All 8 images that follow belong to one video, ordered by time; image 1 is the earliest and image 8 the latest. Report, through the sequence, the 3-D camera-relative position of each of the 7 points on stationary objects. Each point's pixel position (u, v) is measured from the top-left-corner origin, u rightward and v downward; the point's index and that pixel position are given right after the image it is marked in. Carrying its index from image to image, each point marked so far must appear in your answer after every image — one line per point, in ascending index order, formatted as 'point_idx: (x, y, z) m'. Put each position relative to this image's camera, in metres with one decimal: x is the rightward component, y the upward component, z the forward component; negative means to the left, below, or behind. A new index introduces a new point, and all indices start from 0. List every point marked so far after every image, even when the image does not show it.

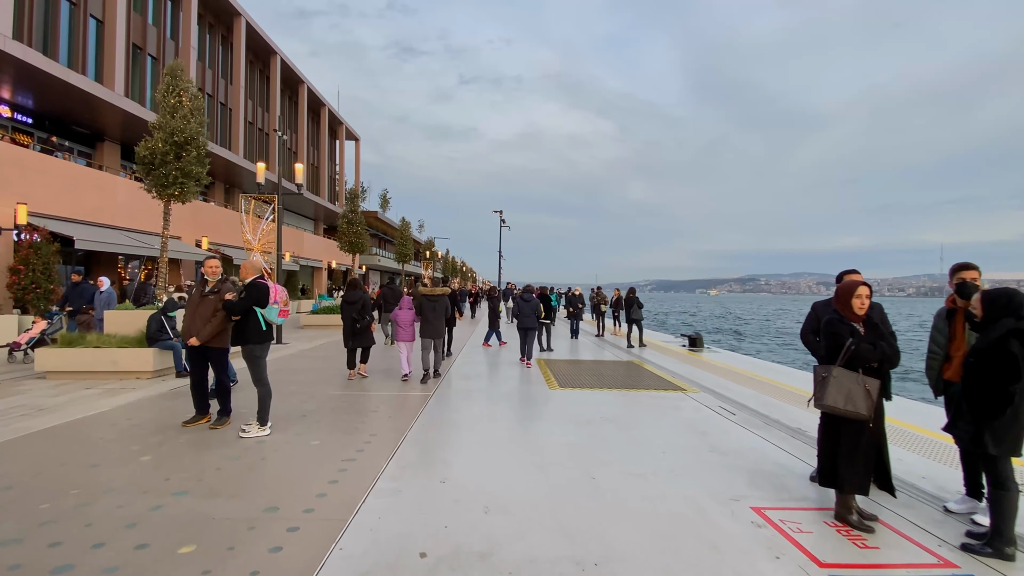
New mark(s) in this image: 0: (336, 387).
0: (-2.8, -1.5, +8.2) m
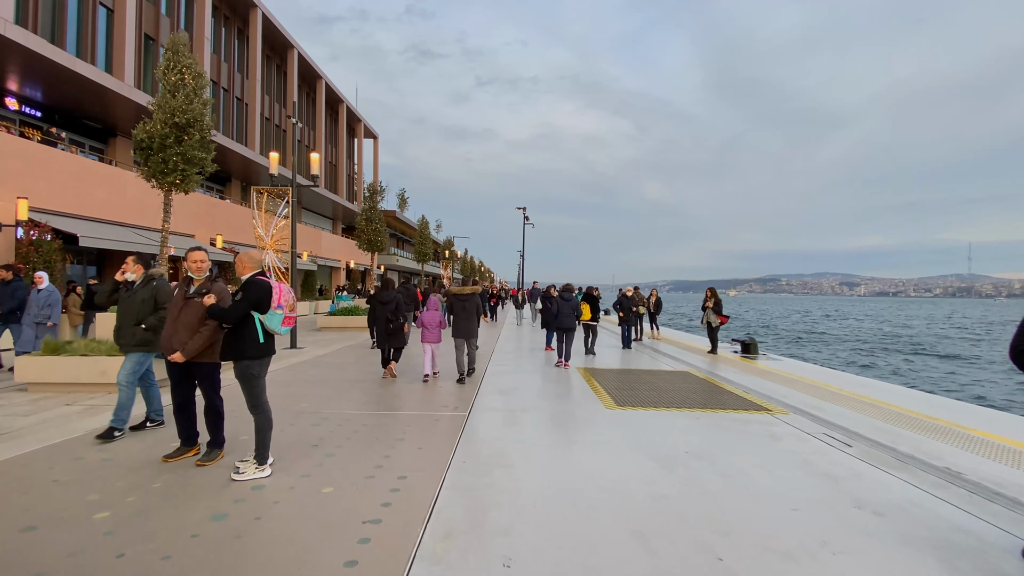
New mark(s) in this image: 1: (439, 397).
0: (-2.1, -1.5, +7.0) m
1: (-1.0, -1.5, +7.5) m
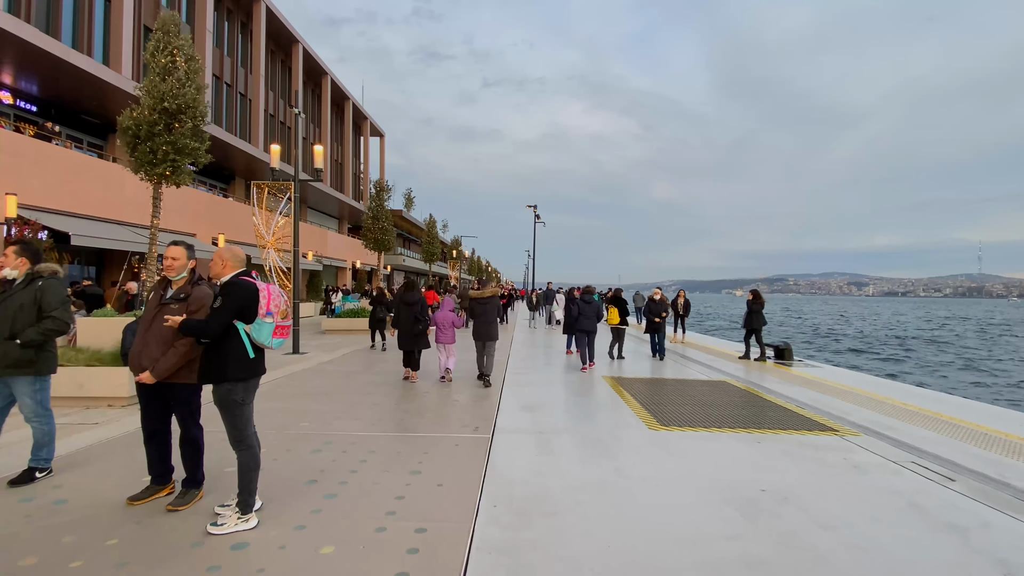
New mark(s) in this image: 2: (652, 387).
0: (-1.8, -1.6, +6.1) m
1: (-0.7, -1.5, +6.6) m
2: (+2.6, -1.8, +9.4) m
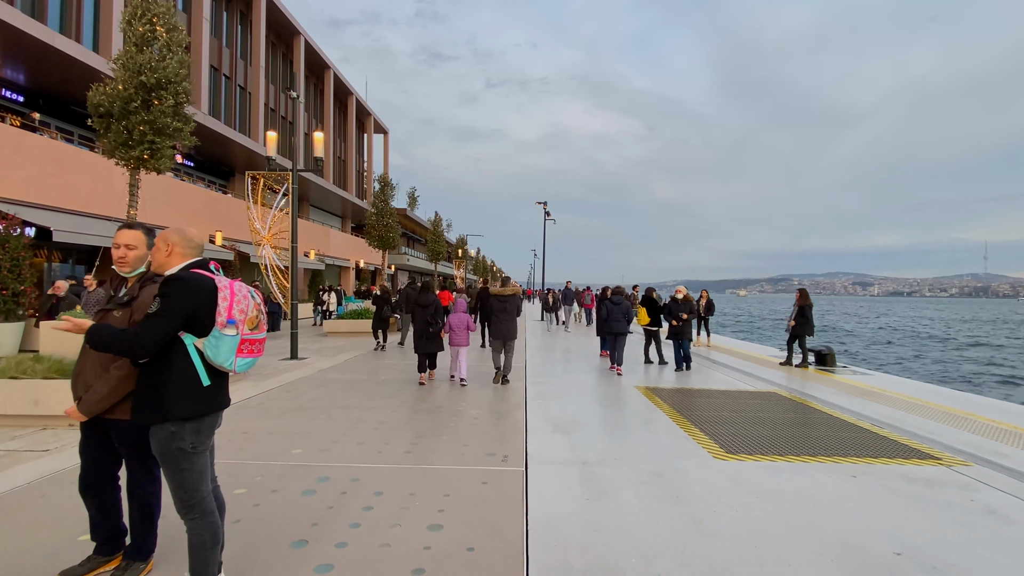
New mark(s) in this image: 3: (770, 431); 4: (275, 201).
0: (-1.4, -1.5, +5.1) m
1: (-0.4, -1.5, +5.6) m
2: (+2.9, -1.8, +8.4) m
3: (+3.2, -1.8, +6.4) m
4: (-5.3, +1.9, +11.6) m
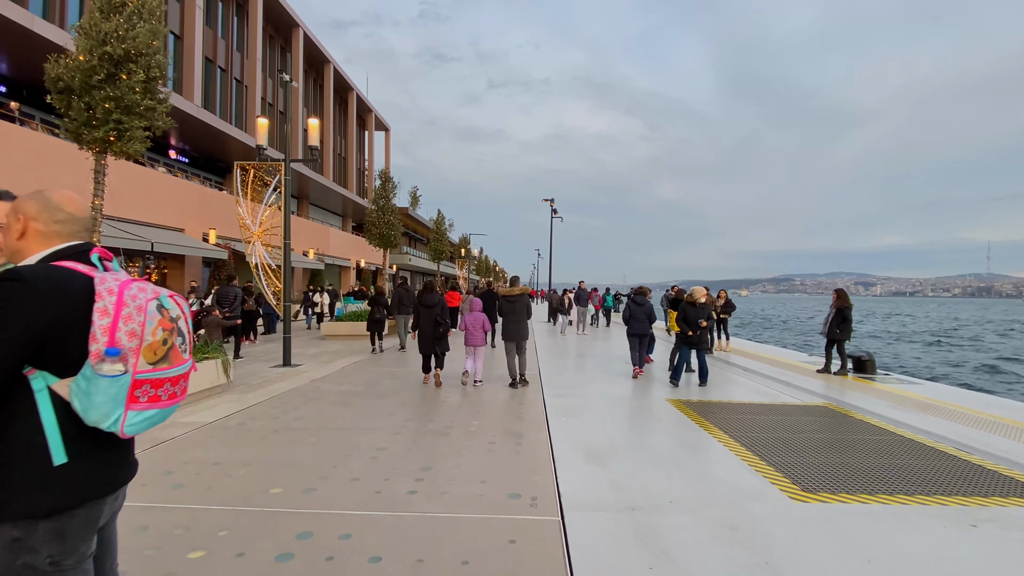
0: (-1.2, -1.6, +4.2) m
1: (-0.1, -1.5, +4.7) m
2: (+3.2, -1.8, +7.5) m
3: (+3.4, -1.8, +5.5) m
4: (-5.1, +1.9, +10.7) m
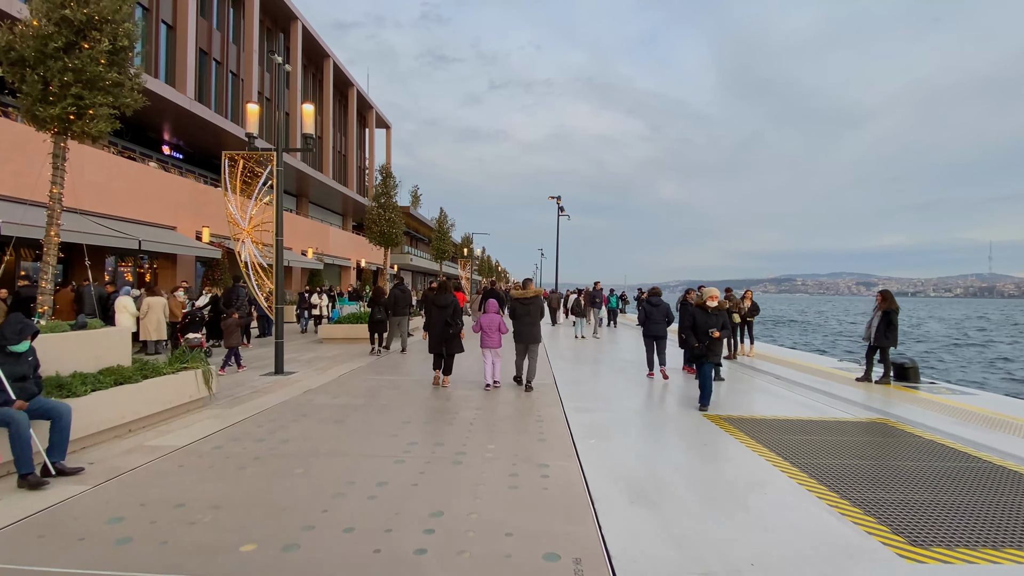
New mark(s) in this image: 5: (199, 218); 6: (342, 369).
0: (-1.0, -1.6, +3.3) m
1: (+0.1, -1.6, +3.8) m
2: (+3.4, -1.8, +6.6) m
3: (+3.6, -1.8, +4.7) m
4: (-4.8, +1.9, +9.9) m
5: (-11.9, +2.6, +19.8) m
6: (-3.2, -1.5, +9.7) m
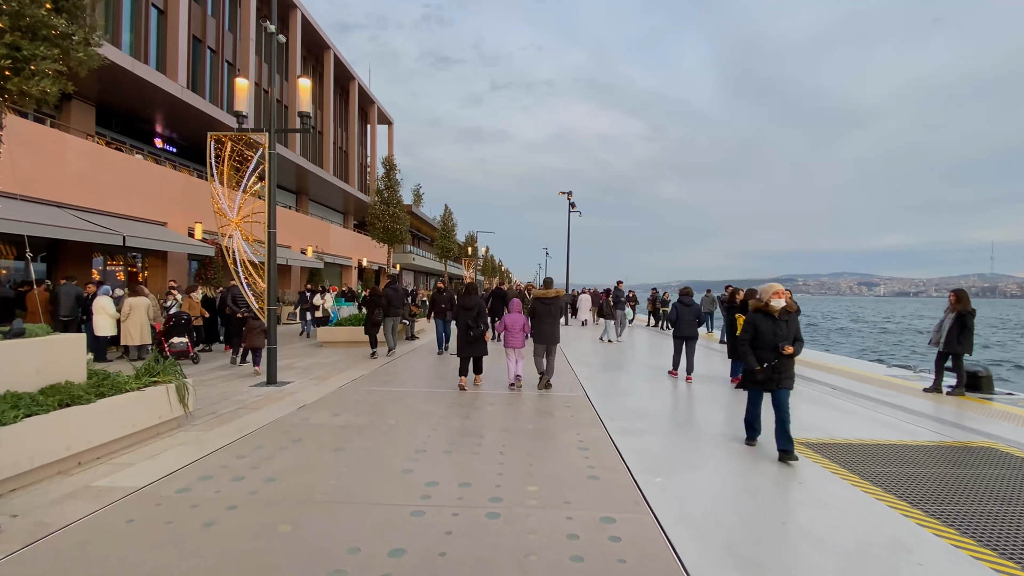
0: (-0.6, -1.6, +2.3) m
1: (+0.4, -1.5, +2.8) m
2: (+3.8, -1.8, +5.5) m
3: (+4.0, -1.8, +3.6) m
4: (-4.5, +1.9, +8.8) m
5: (-11.5, +2.6, +18.7) m
6: (-2.8, -1.5, +8.7) m
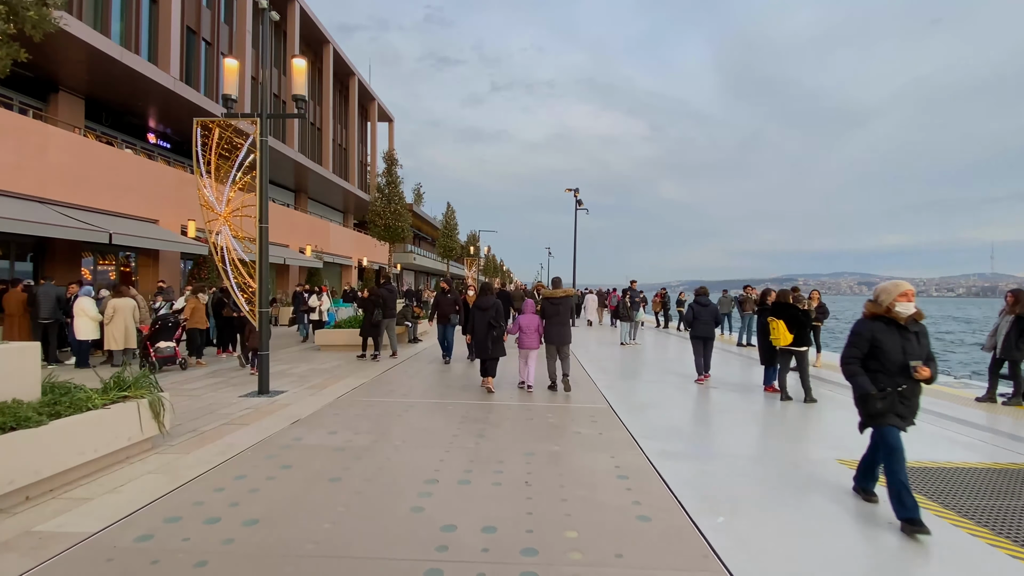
0: (-0.4, -1.6, +1.5) m
1: (+0.7, -1.5, +2.0) m
2: (+4.0, -1.8, +4.8) m
3: (+4.2, -1.8, +2.9) m
4: (-4.3, +1.9, +8.1) m
5: (-11.3, +2.6, +18.0) m
6: (-2.6, -1.5, +7.9) m
